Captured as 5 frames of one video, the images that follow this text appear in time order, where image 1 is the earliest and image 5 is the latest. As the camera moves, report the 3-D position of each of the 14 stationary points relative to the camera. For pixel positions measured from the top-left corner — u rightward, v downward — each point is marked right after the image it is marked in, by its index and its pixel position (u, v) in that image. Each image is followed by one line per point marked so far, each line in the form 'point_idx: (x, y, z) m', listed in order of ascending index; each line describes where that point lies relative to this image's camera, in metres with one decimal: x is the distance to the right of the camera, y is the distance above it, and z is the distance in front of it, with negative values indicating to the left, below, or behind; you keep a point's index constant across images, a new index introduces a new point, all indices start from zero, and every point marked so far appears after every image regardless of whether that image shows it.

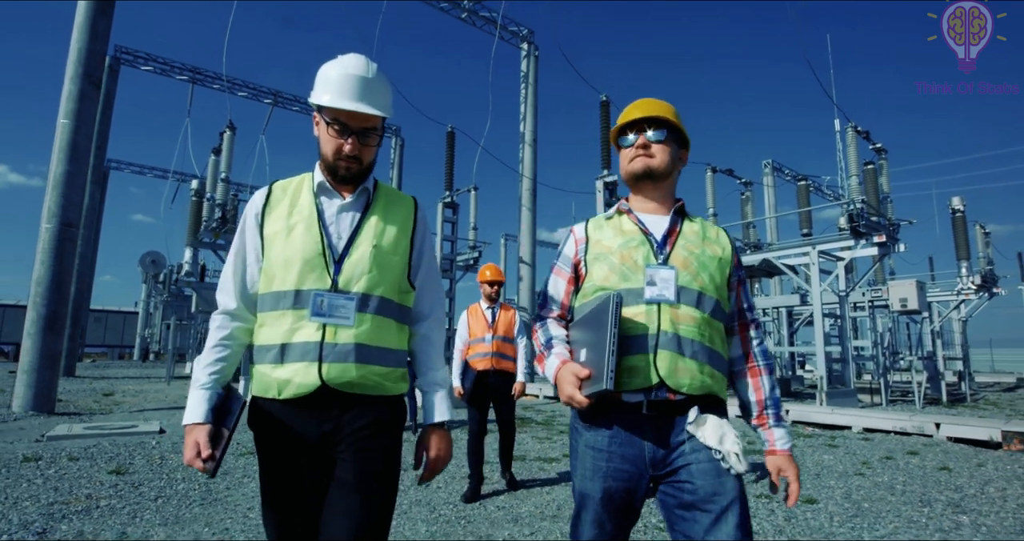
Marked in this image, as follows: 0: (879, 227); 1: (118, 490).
0: (+8.0, +0.9, +13.2) m
1: (-3.3, -1.8, +5.0) m
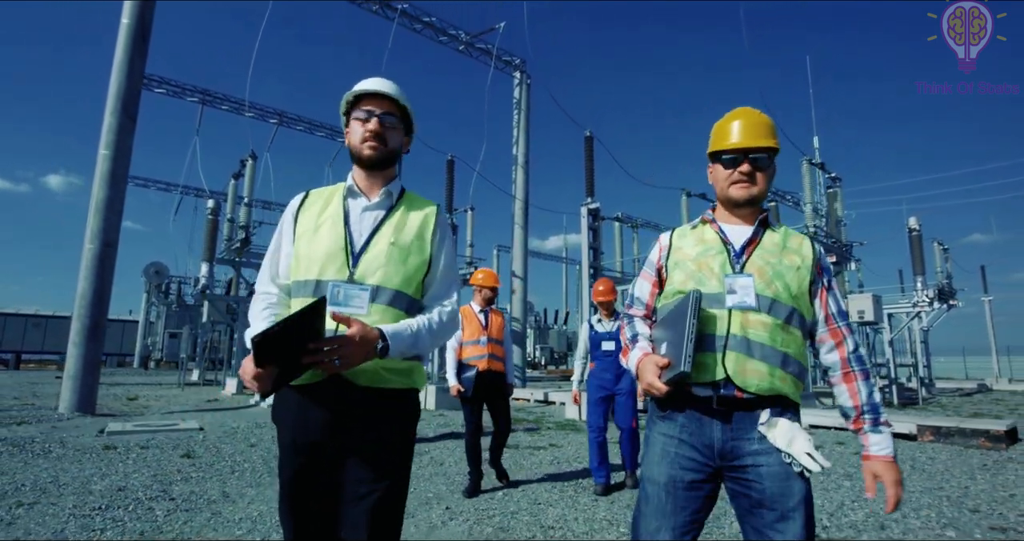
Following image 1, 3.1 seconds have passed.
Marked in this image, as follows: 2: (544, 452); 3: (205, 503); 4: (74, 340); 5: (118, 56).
0: (+7.9, +0.5, +14.7) m
1: (-3.4, -2.1, +6.4) m
2: (+0.5, -2.6, +8.4) m
3: (-2.4, -1.9, +4.7) m
4: (-9.1, -1.5, +12.3) m
5: (-8.8, +4.8, +13.3) m
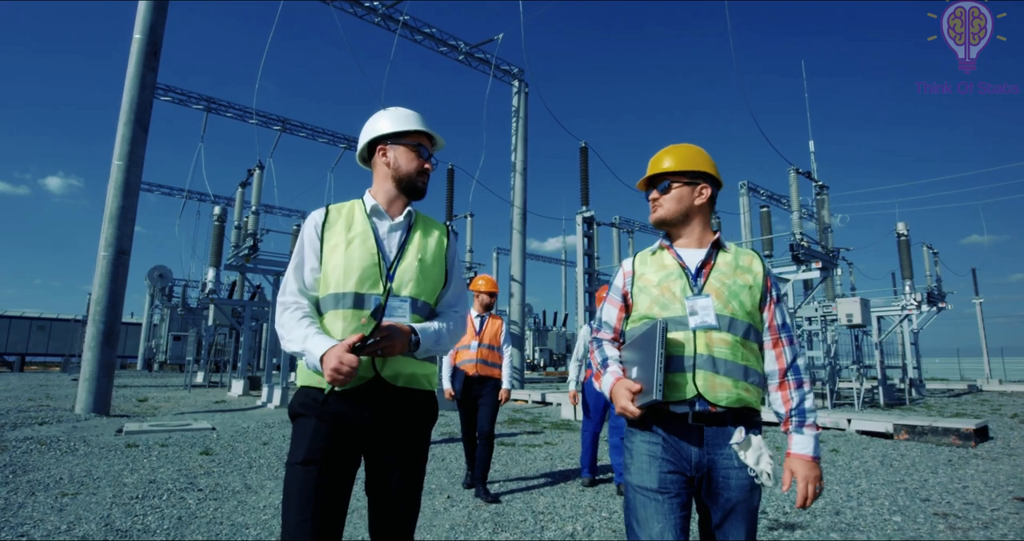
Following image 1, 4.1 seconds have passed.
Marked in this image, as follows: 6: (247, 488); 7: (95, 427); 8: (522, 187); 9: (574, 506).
0: (+7.8, +0.4, +15.2) m
1: (-3.4, -2.2, +6.9) m
2: (+0.4, -2.7, +8.9) m
3: (-2.5, -2.0, +5.2) m
4: (-9.1, -1.6, +12.8) m
5: (-8.9, +4.6, +13.8) m
6: (-2.5, -2.0, +5.5) m
7: (-7.3, -2.8, +10.4) m
8: (+0.4, +2.8, +19.7) m
9: (+0.5, -2.0, +5.1) m
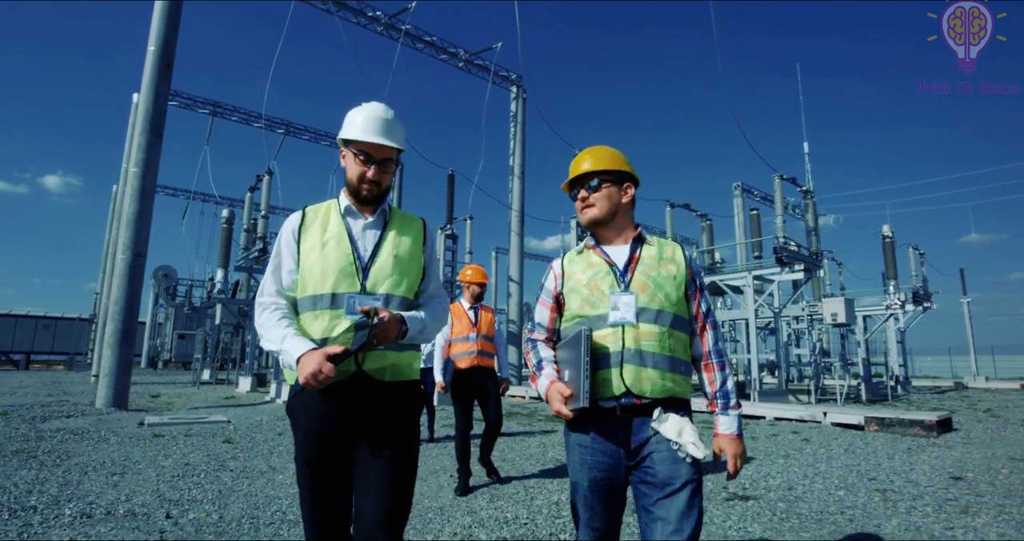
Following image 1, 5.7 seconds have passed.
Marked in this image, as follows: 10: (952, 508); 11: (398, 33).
0: (+7.8, +0.4, +15.9) m
1: (-3.4, -2.3, +7.6) m
2: (+0.4, -2.7, +9.6) m
3: (-2.5, -2.0, +5.9) m
4: (-9.2, -1.6, +13.5) m
5: (-8.9, +4.6, +14.4) m
6: (-2.5, -2.1, +6.2) m
7: (-7.4, -2.8, +11.1) m
8: (+0.3, +2.8, +20.4) m
9: (+0.5, -2.1, +5.8) m
10: (+3.4, -1.9, +4.6) m
11: (-3.7, +7.8, +19.4) m
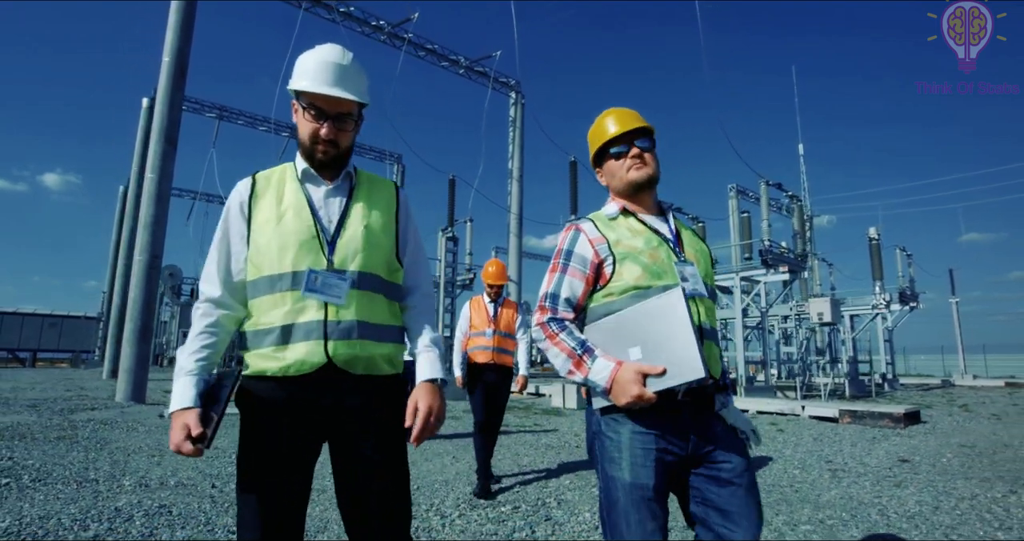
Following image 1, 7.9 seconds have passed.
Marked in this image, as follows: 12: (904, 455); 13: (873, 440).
0: (+7.7, +0.3, +16.7) m
1: (-3.5, -2.3, +8.3) m
2: (+0.3, -2.8, +10.3) m
3: (-2.6, -2.1, +6.6) m
4: (-9.2, -1.7, +14.2) m
5: (-8.9, +4.6, +15.1) m
6: (-2.5, -2.1, +6.9) m
7: (-7.4, -2.8, +11.8) m
8: (+0.2, +2.7, +21.1) m
9: (+0.4, -2.1, +6.5) m
10: (+3.4, -1.9, +5.4) m
11: (-3.8, +7.8, +20.1) m
12: (+4.6, -2.2, +6.9) m
13: (+5.2, -2.4, +8.6) m
